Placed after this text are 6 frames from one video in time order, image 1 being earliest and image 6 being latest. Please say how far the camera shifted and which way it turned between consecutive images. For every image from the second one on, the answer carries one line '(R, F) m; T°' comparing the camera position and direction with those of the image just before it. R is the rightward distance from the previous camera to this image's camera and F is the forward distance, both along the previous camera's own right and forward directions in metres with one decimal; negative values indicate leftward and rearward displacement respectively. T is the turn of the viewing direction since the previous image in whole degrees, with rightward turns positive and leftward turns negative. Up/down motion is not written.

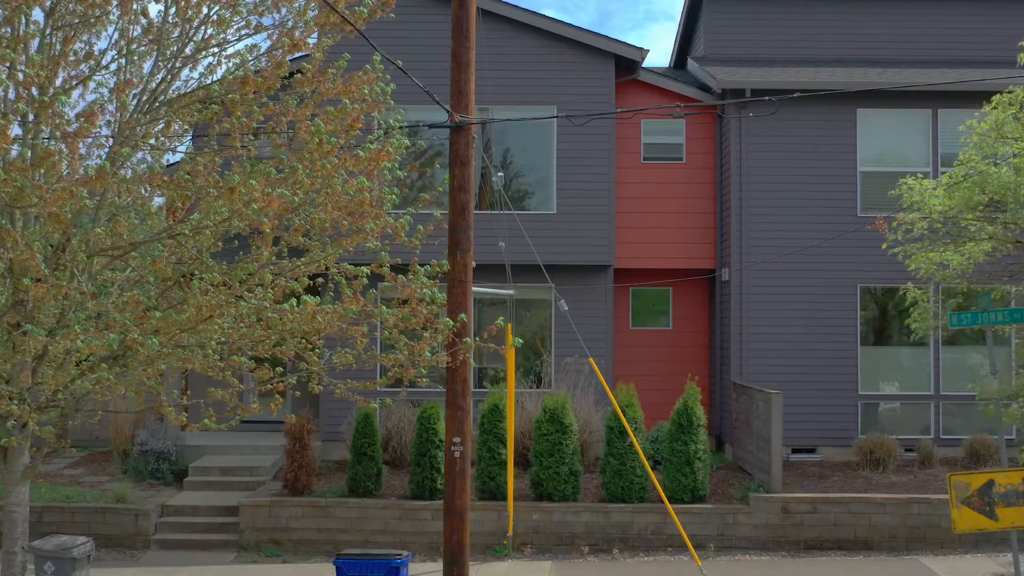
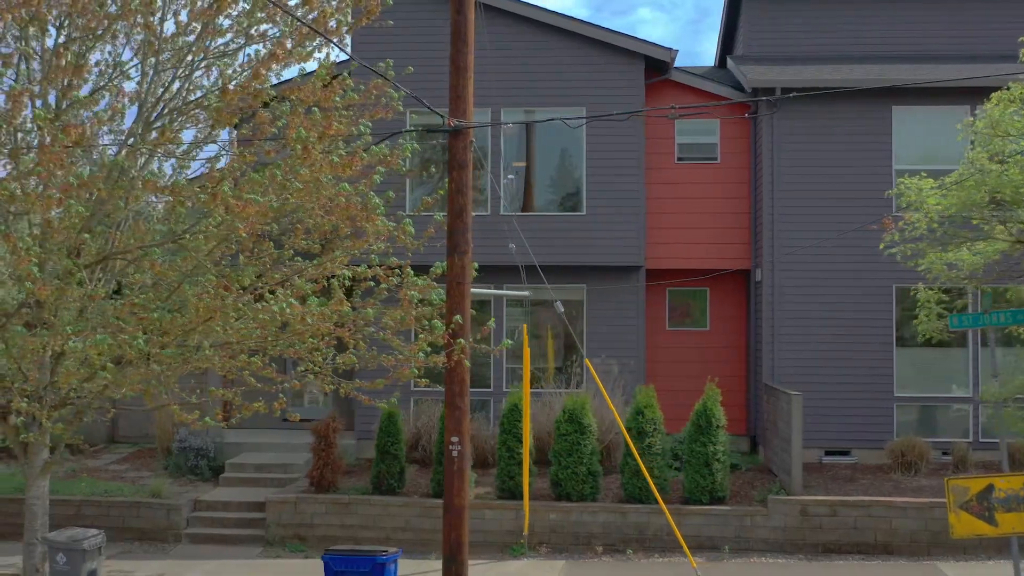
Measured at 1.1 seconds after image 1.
(+0.6, -0.1) m; -3°
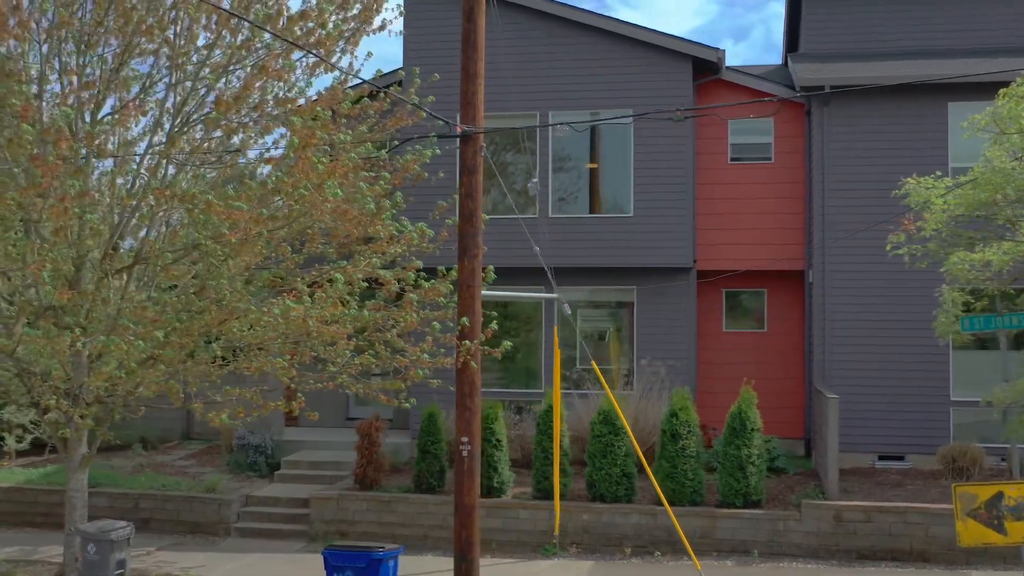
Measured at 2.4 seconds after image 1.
(+1.2, -0.2) m; -5°
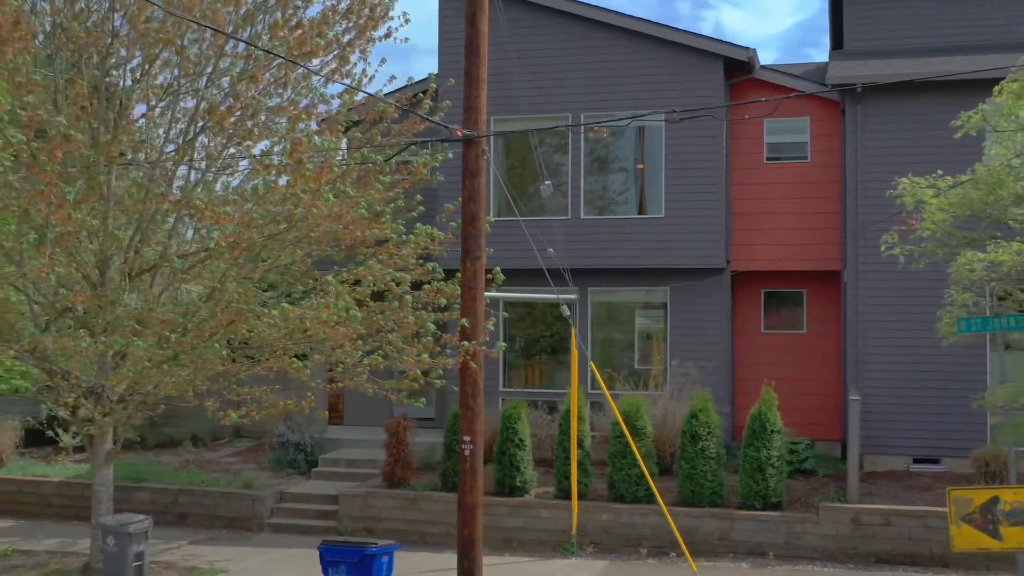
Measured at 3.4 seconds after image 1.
(+1.0, -0.2) m; -4°
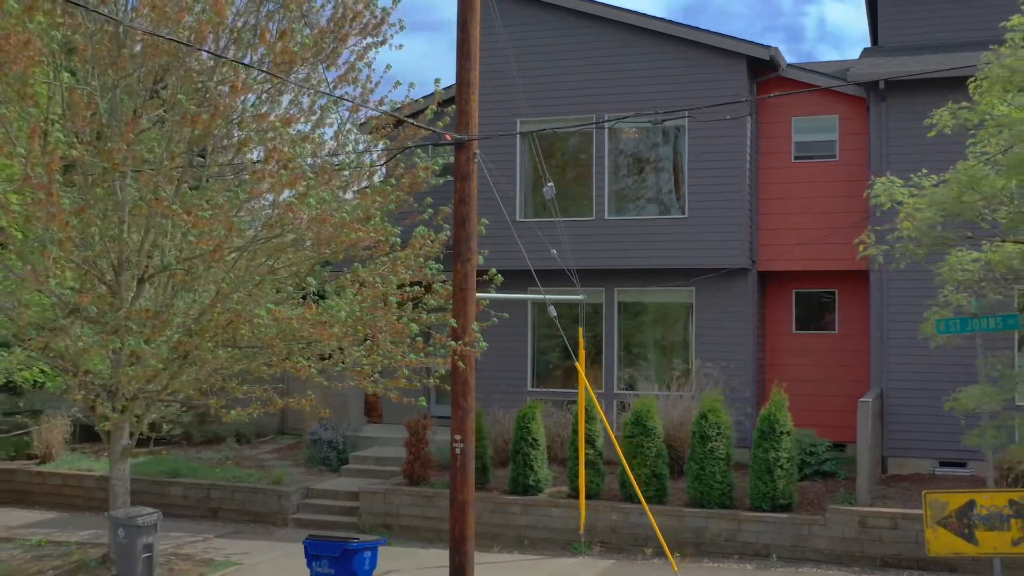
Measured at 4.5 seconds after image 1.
(+1.2, -0.2) m; -4°
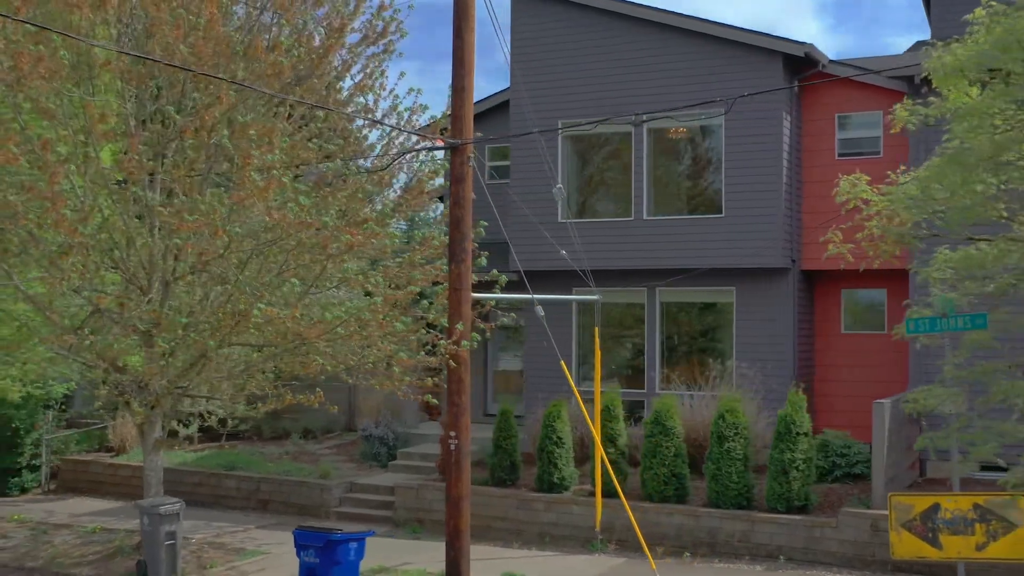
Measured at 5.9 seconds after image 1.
(+1.7, -0.3) m; -5°
